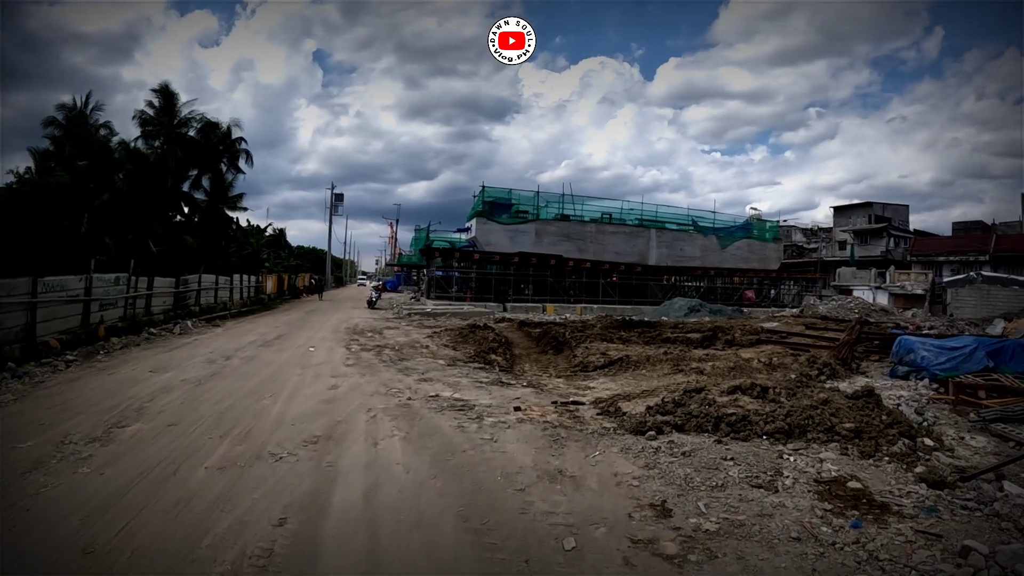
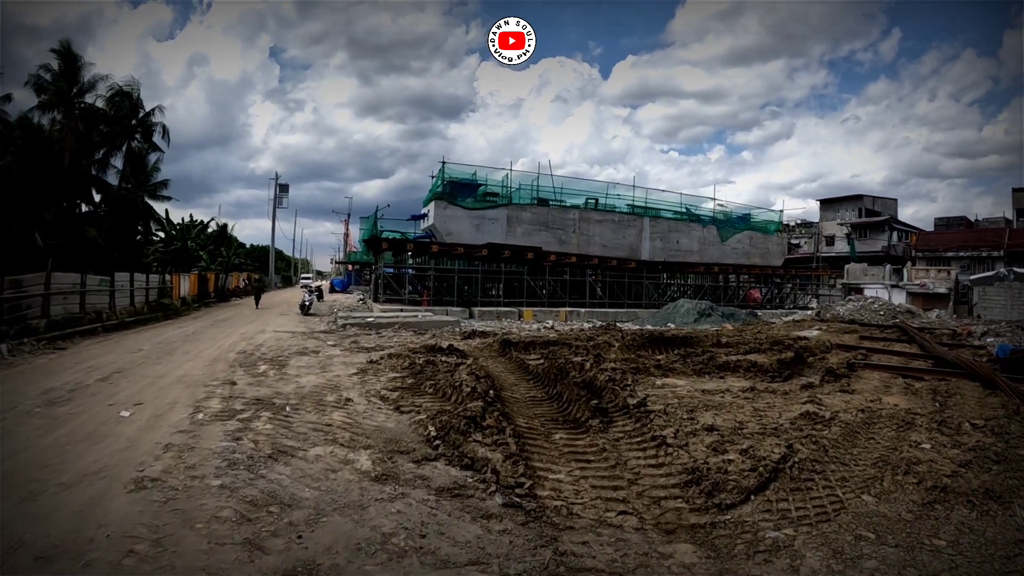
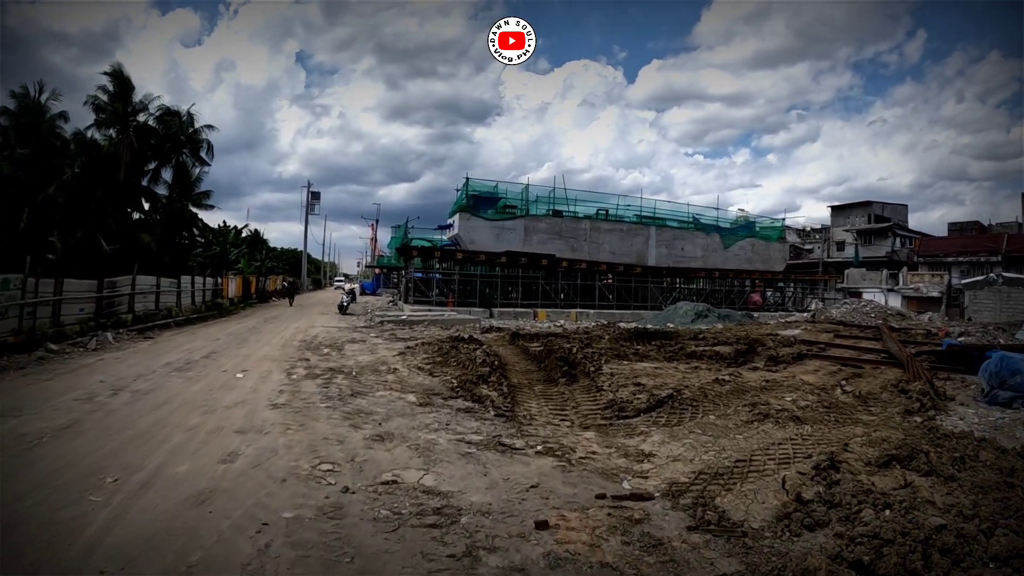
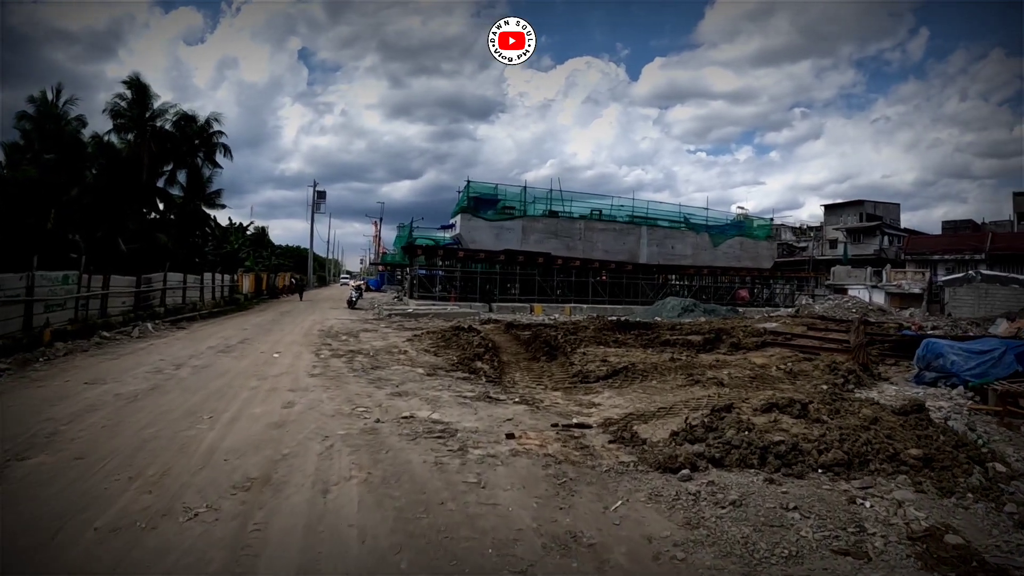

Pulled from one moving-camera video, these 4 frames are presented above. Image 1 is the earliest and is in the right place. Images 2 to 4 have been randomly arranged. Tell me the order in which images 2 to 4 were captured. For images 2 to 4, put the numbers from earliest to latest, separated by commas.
4, 3, 2
